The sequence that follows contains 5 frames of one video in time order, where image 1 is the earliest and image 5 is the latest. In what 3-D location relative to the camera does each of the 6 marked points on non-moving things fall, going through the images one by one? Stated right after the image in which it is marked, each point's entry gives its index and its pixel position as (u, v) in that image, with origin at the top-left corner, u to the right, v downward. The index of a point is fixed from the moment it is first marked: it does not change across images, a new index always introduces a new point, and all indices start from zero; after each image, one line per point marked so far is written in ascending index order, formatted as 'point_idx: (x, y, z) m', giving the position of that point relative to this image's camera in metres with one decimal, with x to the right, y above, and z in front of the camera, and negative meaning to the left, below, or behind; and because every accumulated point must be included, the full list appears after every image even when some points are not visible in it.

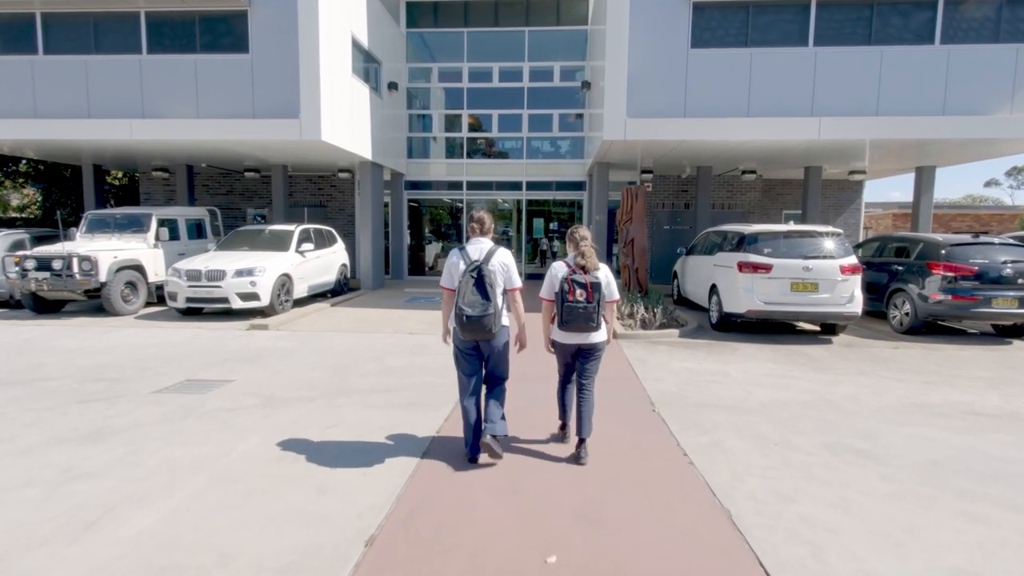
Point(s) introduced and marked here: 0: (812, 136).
0: (+5.9, +3.0, +10.7) m
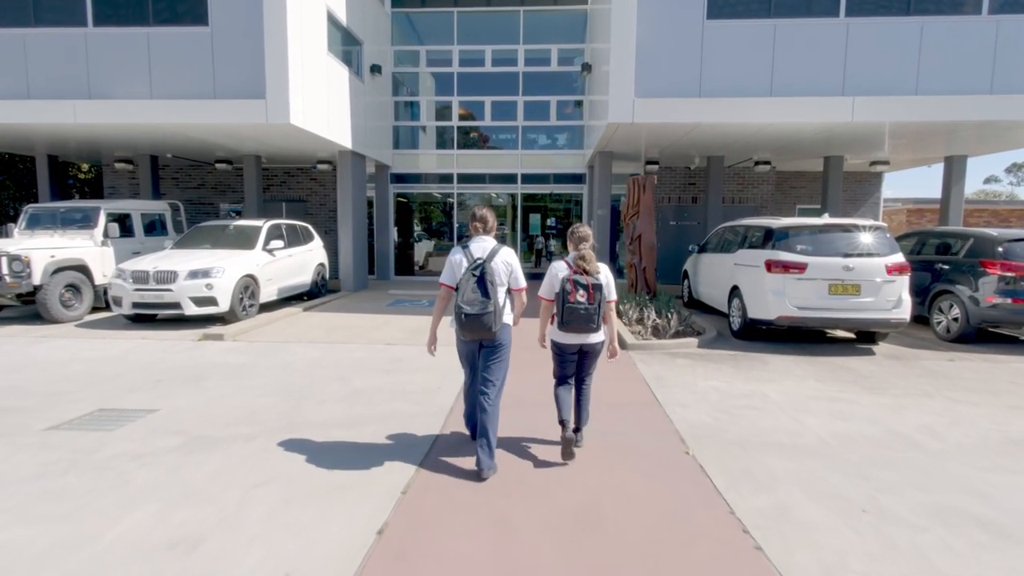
0: (+5.8, +2.9, +9.5) m
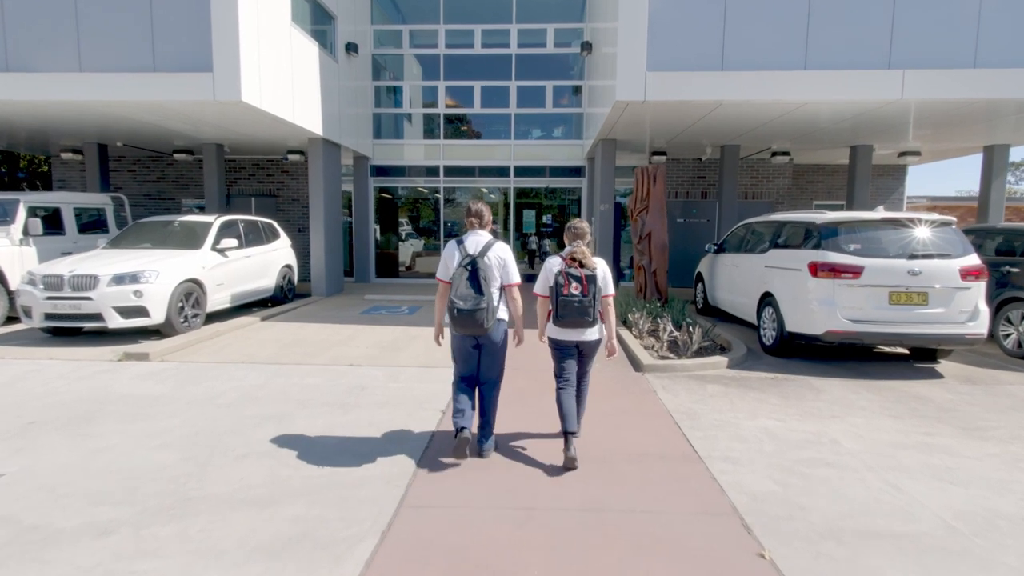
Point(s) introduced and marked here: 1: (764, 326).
0: (+5.6, +2.8, +8.1) m
1: (+3.5, -0.5, +7.6) m
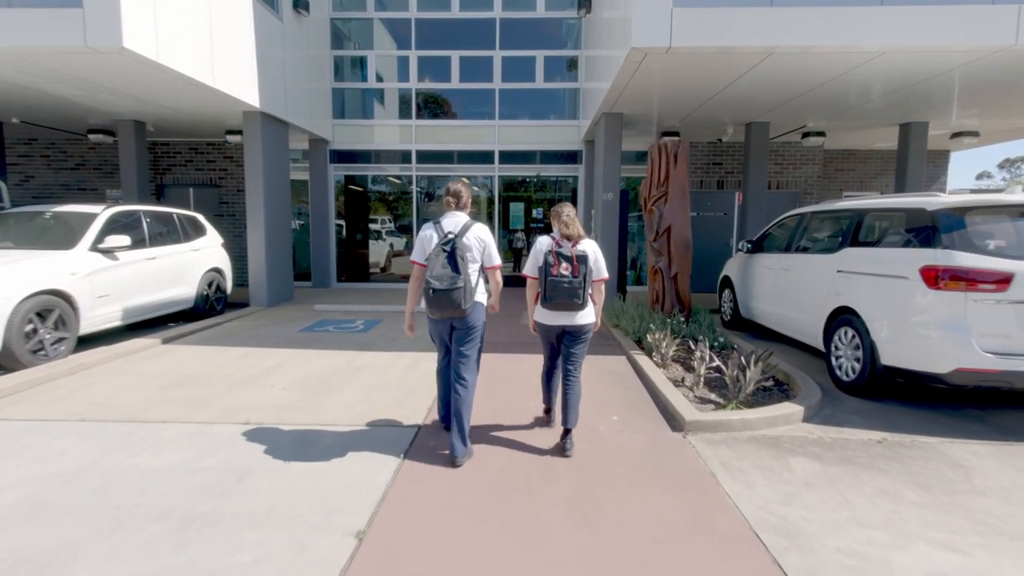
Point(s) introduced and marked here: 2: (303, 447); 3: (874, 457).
0: (+5.4, +2.7, +6.1) m
1: (+3.3, -0.7, +5.5) m
2: (-1.5, -1.1, +3.9) m
3: (+2.6, -1.2, +3.9) m
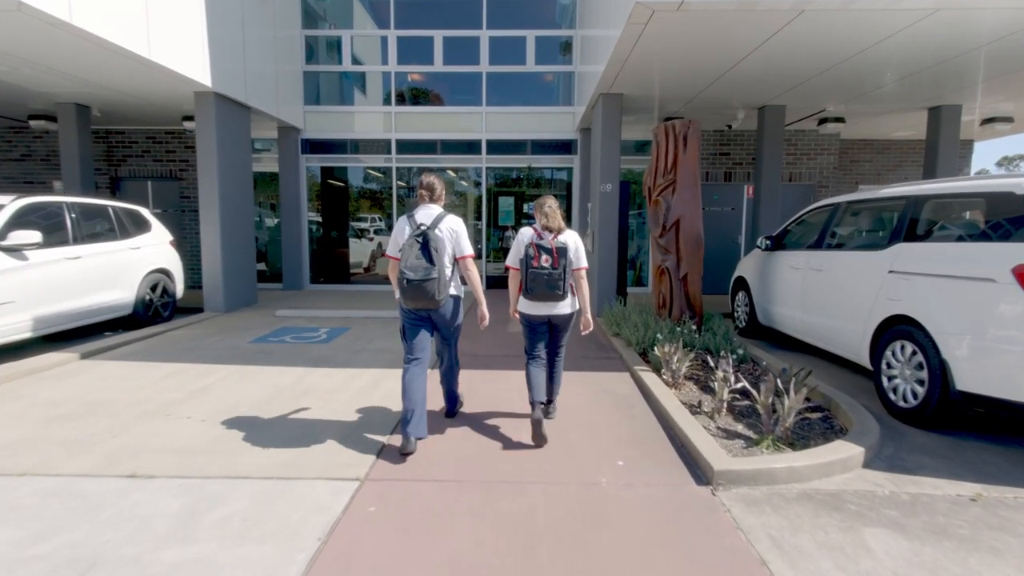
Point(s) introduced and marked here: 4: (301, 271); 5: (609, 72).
0: (+5.2, +2.7, +5.0) m
1: (+3.1, -0.7, +4.5) m
2: (-1.7, -1.2, +2.8) m
3: (+2.4, -1.2, +2.8) m
4: (-4.7, +0.4, +12.2) m
5: (+1.4, +3.0, +7.4) m
